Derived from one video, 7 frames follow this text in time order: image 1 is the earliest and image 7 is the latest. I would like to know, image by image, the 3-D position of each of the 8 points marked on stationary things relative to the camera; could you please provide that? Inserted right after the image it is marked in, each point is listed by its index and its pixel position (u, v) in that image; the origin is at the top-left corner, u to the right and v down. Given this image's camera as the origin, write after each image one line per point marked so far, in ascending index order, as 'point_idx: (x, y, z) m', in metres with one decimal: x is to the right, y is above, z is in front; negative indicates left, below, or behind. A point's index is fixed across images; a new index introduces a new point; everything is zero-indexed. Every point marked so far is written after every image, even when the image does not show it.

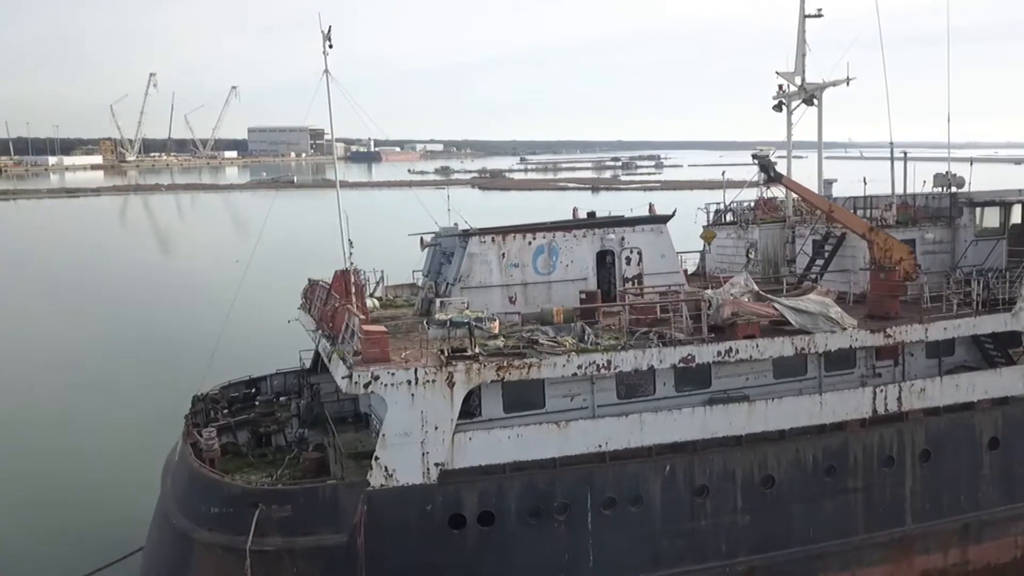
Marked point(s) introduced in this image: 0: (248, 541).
0: (-3.7, -3.5, +11.2) m
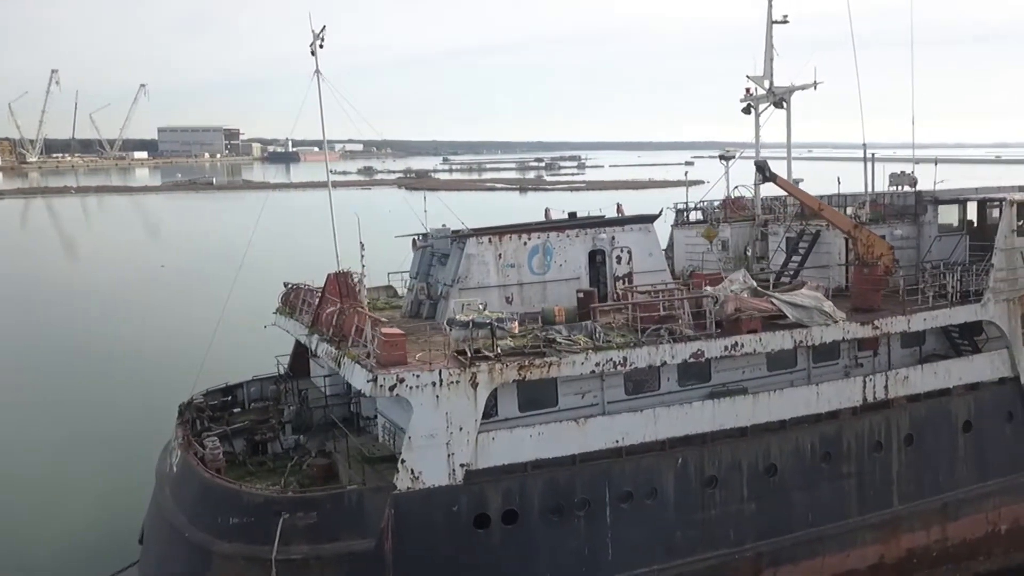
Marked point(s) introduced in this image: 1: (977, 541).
0: (-3.3, -3.6, +11.0) m
1: (+9.0, -4.9, +15.5) m
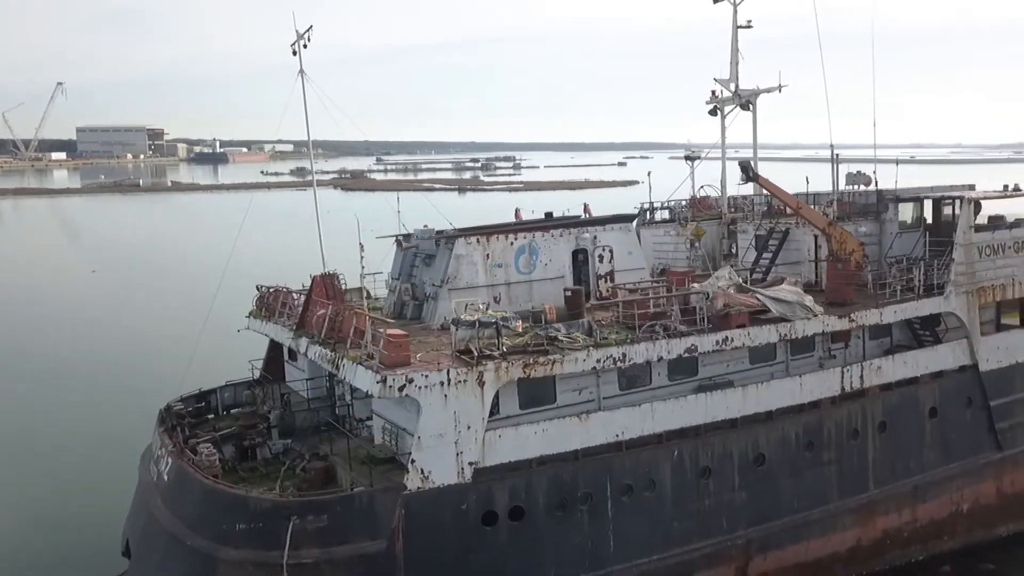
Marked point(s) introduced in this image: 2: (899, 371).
0: (-3.1, -3.6, +10.9) m
1: (+8.8, -4.8, +16.3) m
2: (+7.4, -1.6, +15.4) m
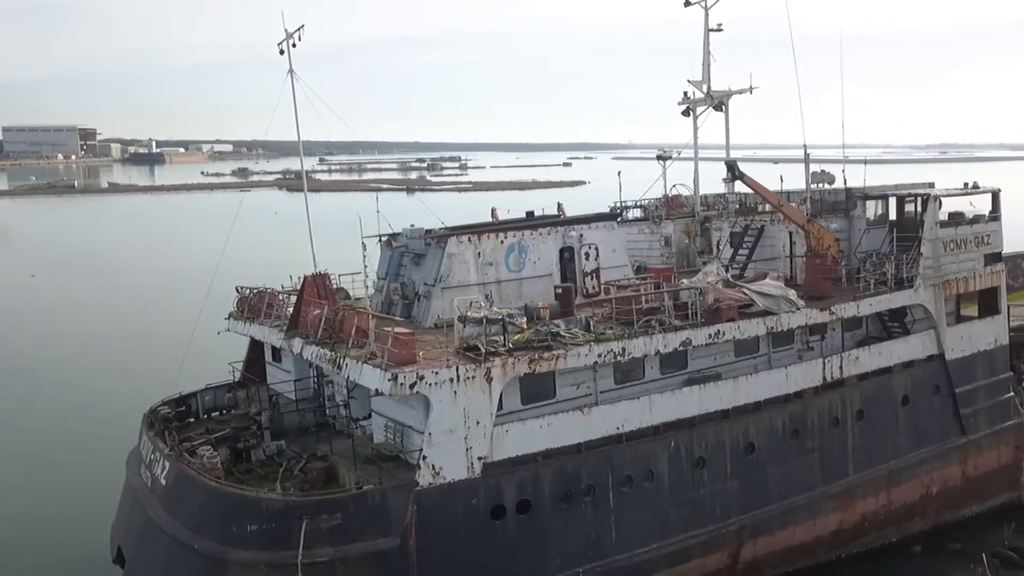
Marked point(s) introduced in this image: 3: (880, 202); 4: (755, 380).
0: (-2.9, -3.6, +10.9) m
1: (+8.6, -4.6, +17.1) m
2: (+7.3, -1.5, +16.1) m
3: (+8.7, +2.1, +18.9) m
4: (+4.4, -1.6, +14.3) m
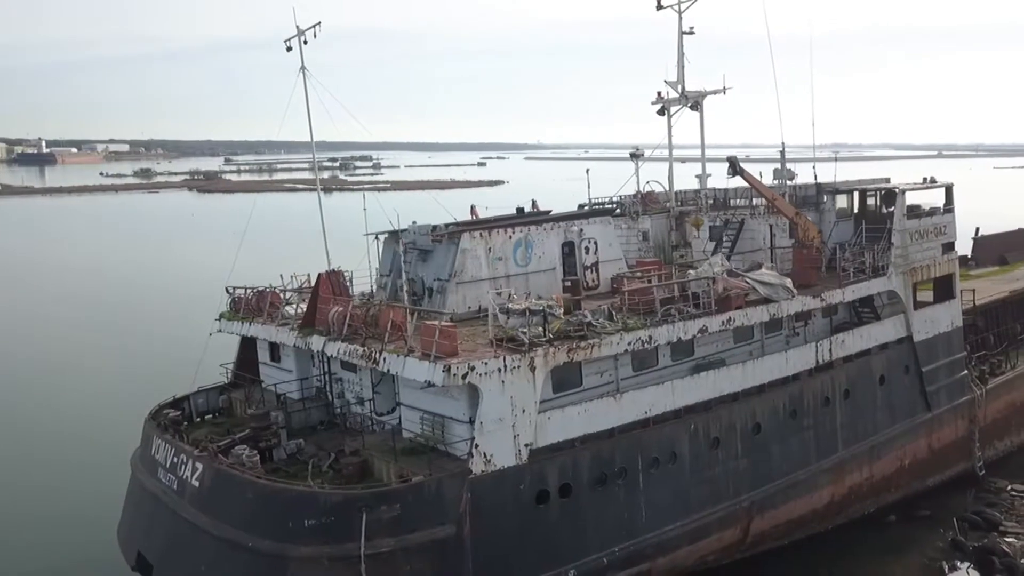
0: (-2.1, -3.6, +11.0) m
1: (+8.7, -4.3, +18.4) m
2: (+7.4, -1.2, +17.2) m
3: (+8.4, +2.3, +20.2) m
4: (+4.7, -1.4, +15.2) m
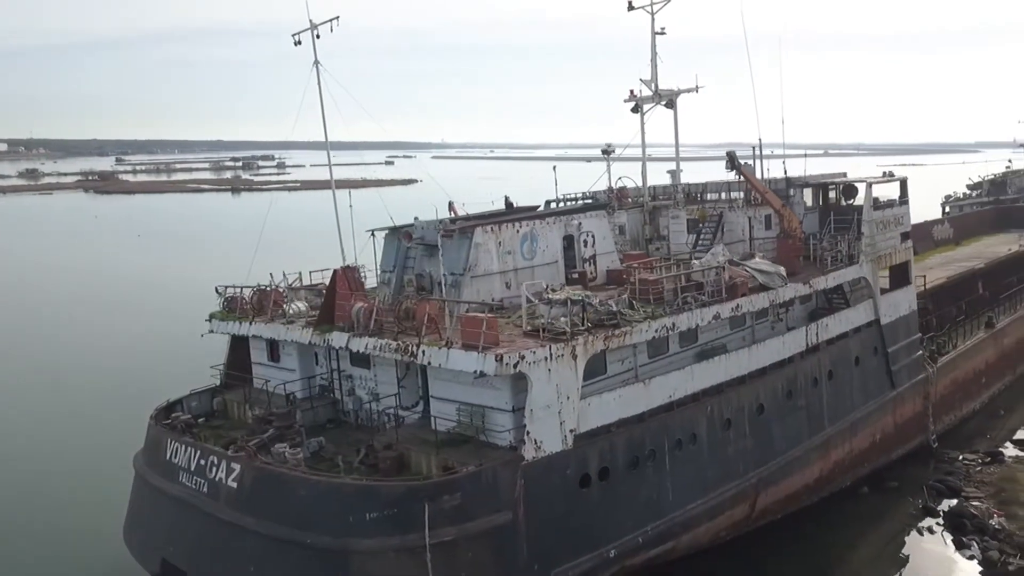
0: (-1.2, -3.4, +11.1) m
1: (+8.7, -4.0, +19.7) m
2: (+7.5, -0.9, +18.4) m
3: (+8.1, +2.7, +21.4) m
4: (+5.0, -1.2, +16.0) m
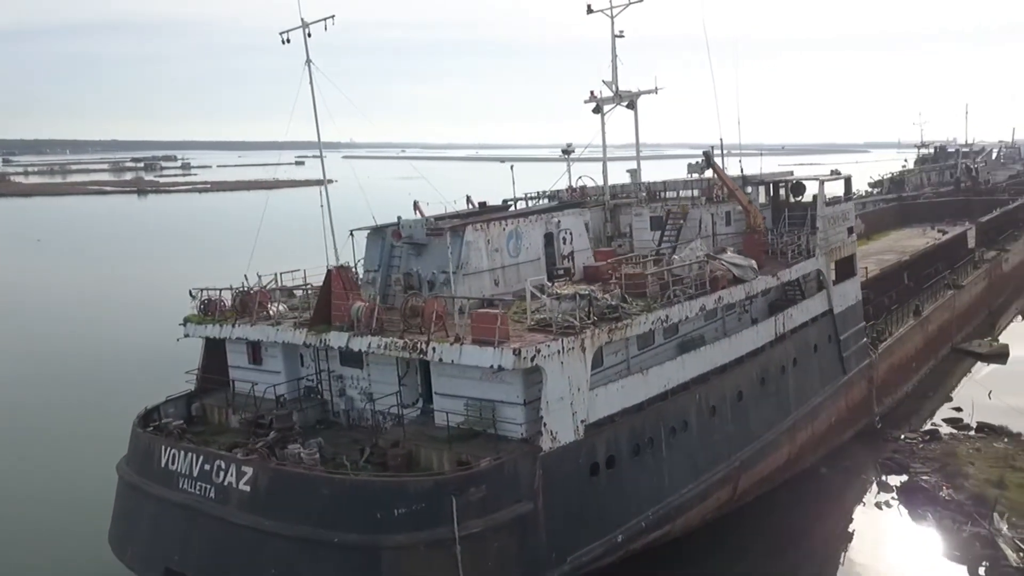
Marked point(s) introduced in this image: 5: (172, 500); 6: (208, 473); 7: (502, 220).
0: (-0.8, -3.4, +11.3) m
1: (+8.1, -3.8, +20.9) m
2: (+7.0, -0.7, +19.4) m
3: (+7.2, +2.9, +22.5) m
4: (+4.8, -1.0, +16.8) m
5: (-5.6, -3.5, +13.2) m
6: (-4.9, -3.0, +12.9) m
7: (-0.2, +1.5, +17.1) m
